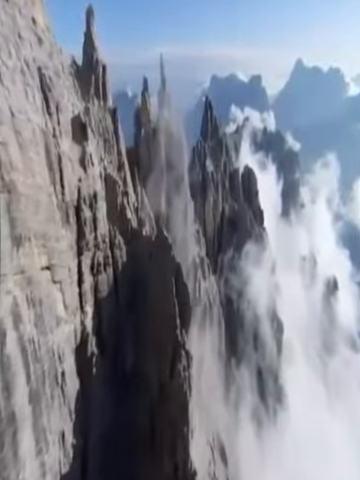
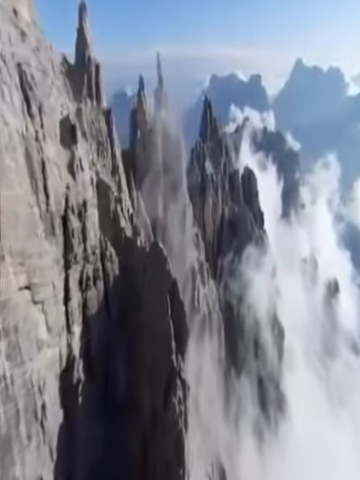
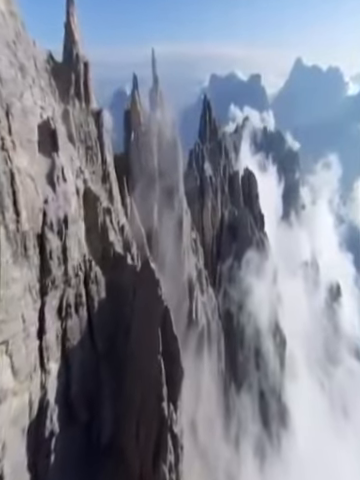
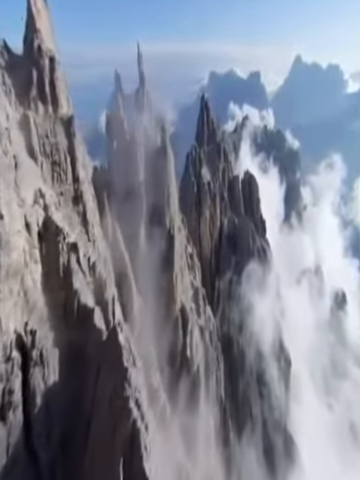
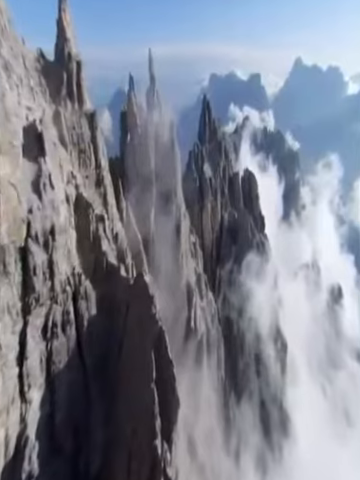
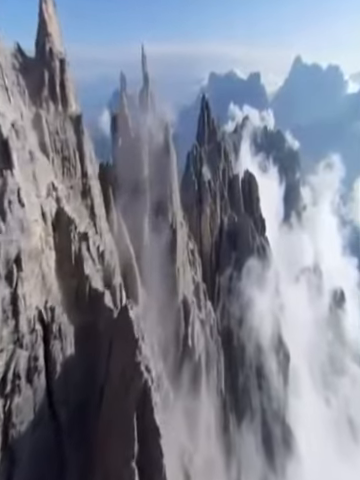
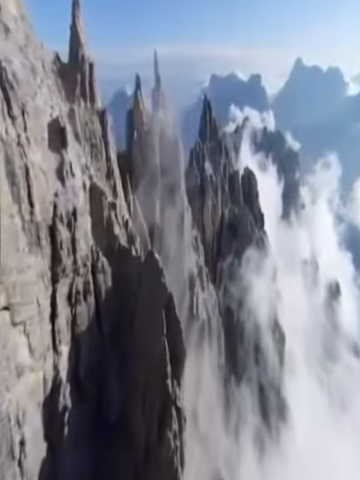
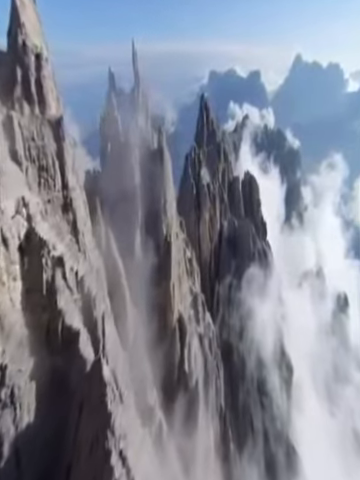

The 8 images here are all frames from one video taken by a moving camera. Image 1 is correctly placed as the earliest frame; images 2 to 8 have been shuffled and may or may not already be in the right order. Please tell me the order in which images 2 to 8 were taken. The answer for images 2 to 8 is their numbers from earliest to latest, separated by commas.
2, 7, 3, 5, 6, 4, 8
